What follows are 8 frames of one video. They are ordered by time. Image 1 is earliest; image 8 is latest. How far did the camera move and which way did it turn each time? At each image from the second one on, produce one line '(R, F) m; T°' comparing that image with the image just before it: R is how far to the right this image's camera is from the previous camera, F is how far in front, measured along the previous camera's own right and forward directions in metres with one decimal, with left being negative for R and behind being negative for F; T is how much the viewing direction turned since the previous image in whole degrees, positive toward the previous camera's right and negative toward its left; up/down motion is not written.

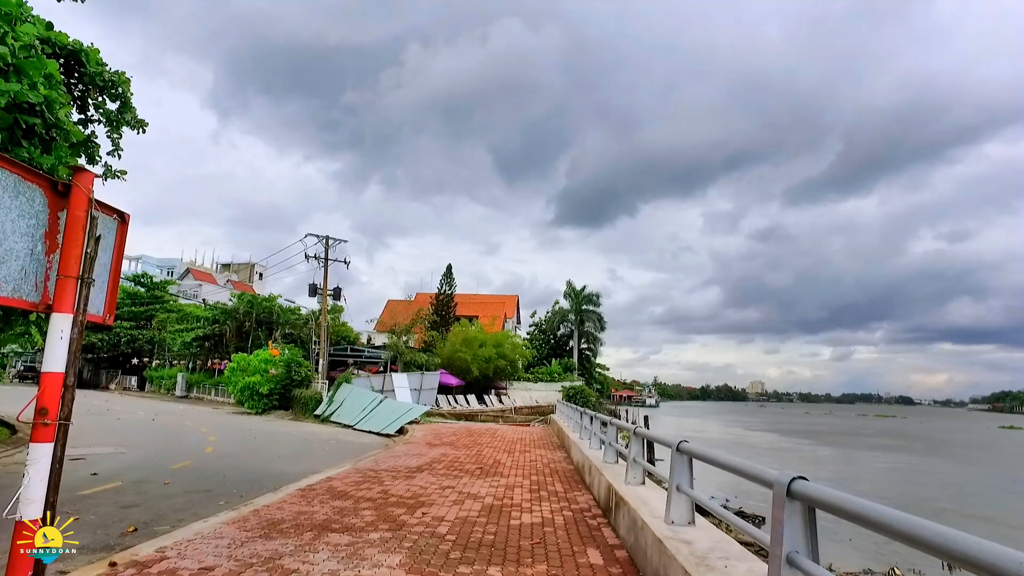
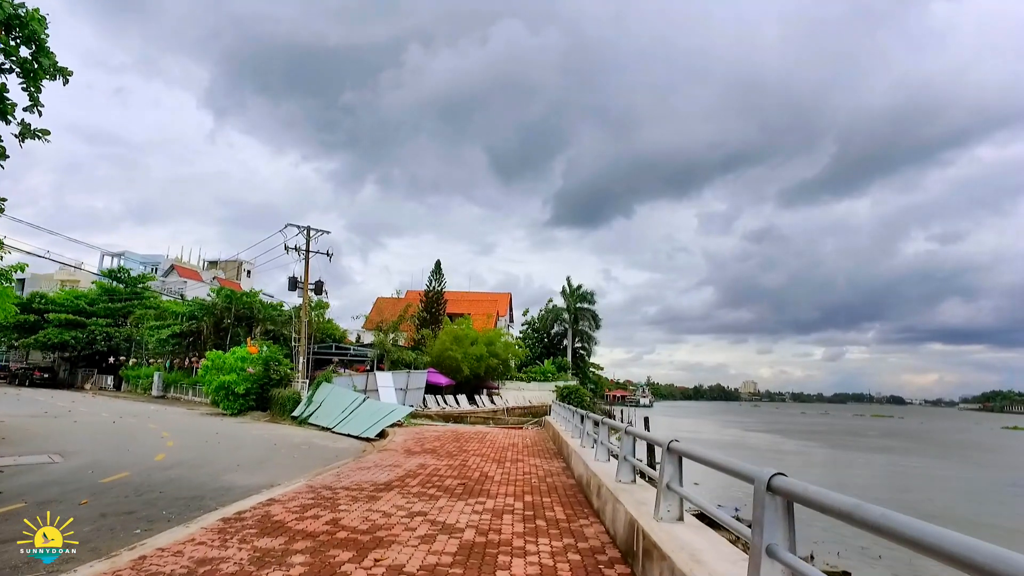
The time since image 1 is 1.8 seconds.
(0.0, +1.5) m; +1°
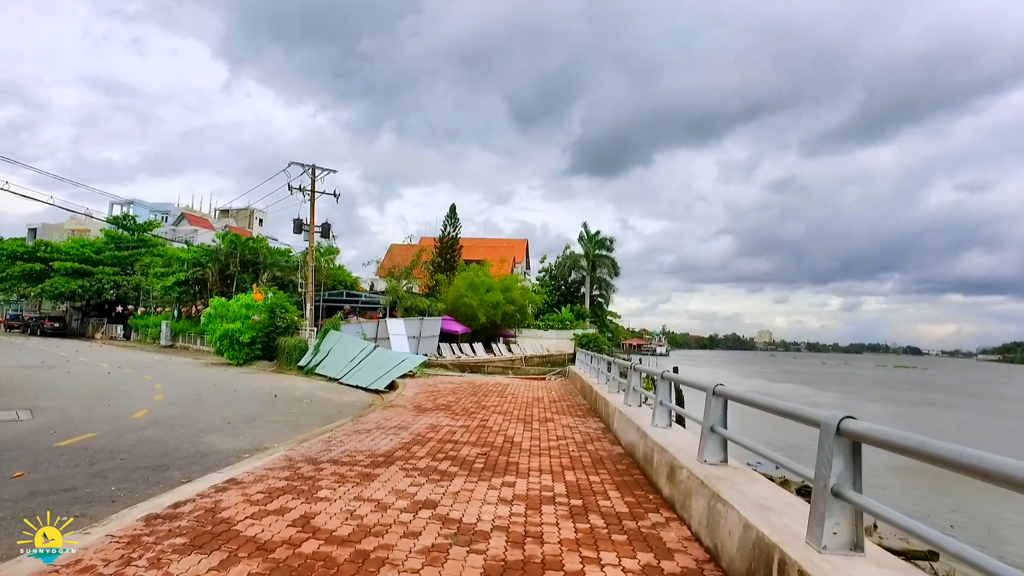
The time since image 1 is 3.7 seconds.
(-0.1, +1.6) m; -1°
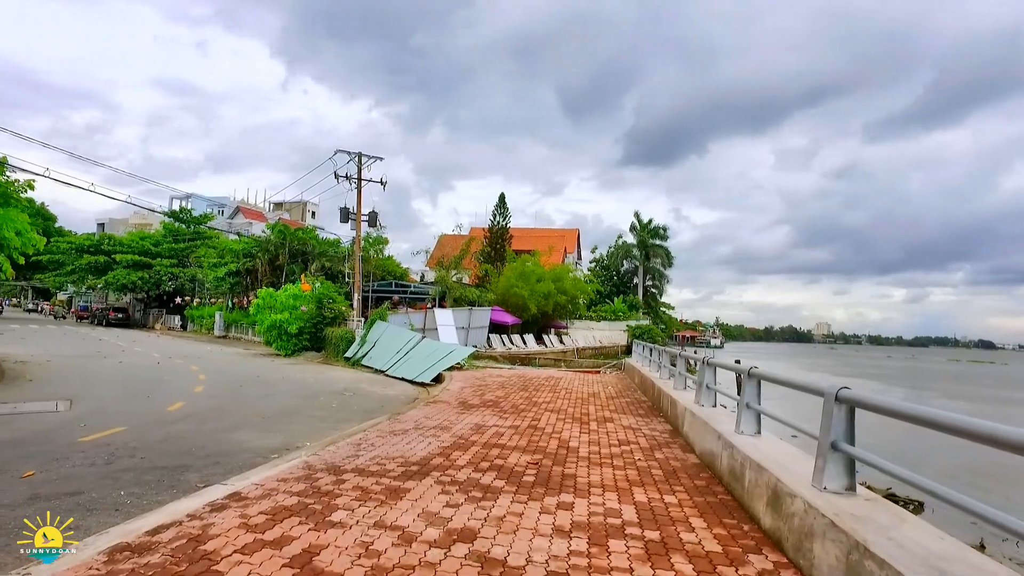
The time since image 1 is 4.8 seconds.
(0.0, +0.8) m; -4°
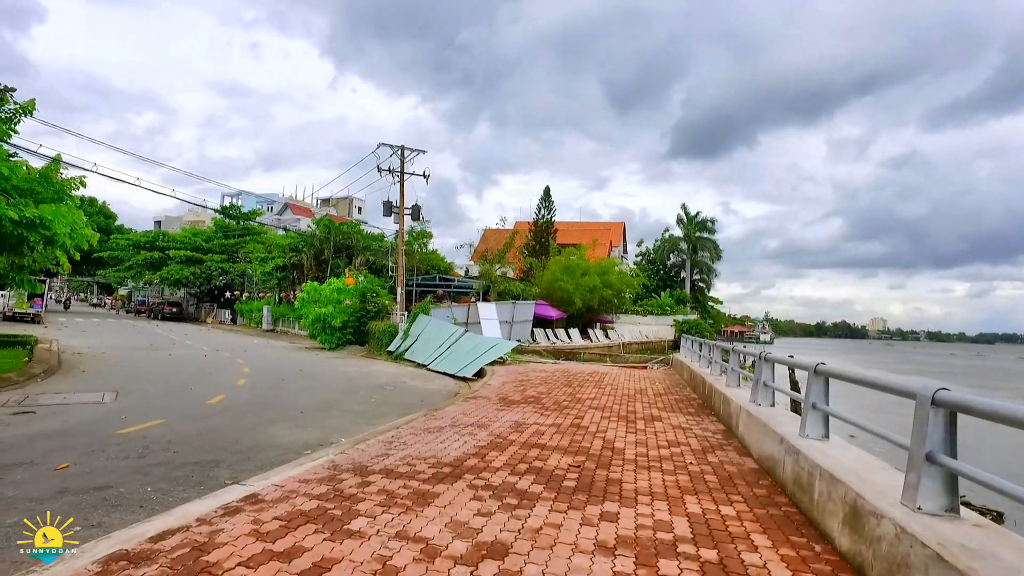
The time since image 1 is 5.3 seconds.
(0.0, +0.4) m; -4°
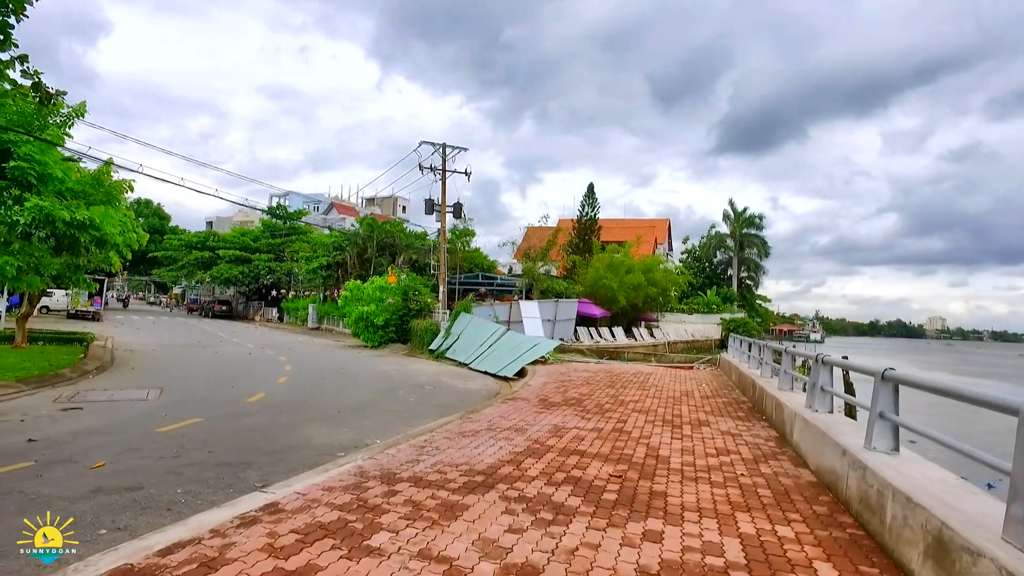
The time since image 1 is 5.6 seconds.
(0.0, +0.3) m; -4°
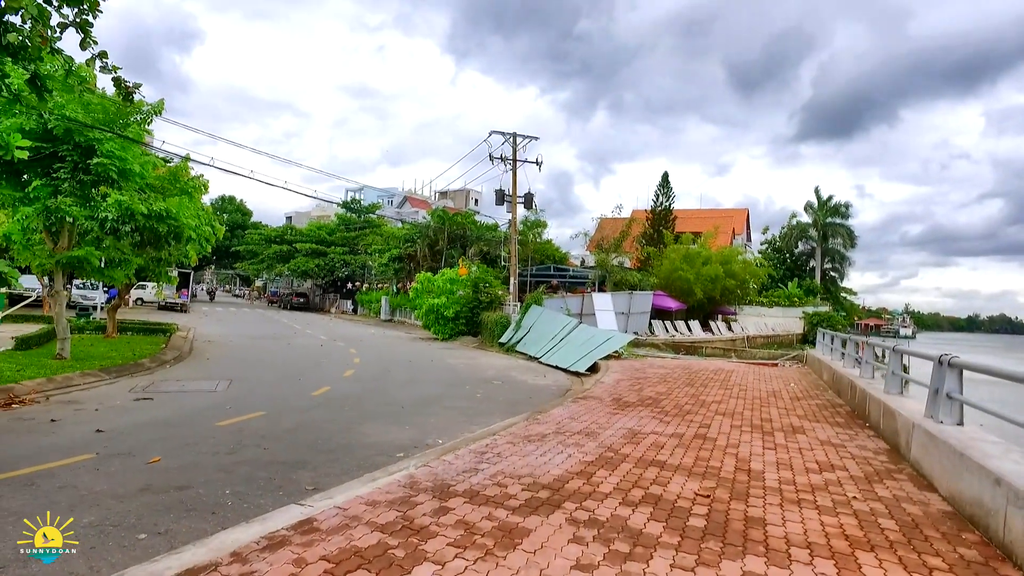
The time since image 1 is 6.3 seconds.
(0.0, +0.5) m; -6°
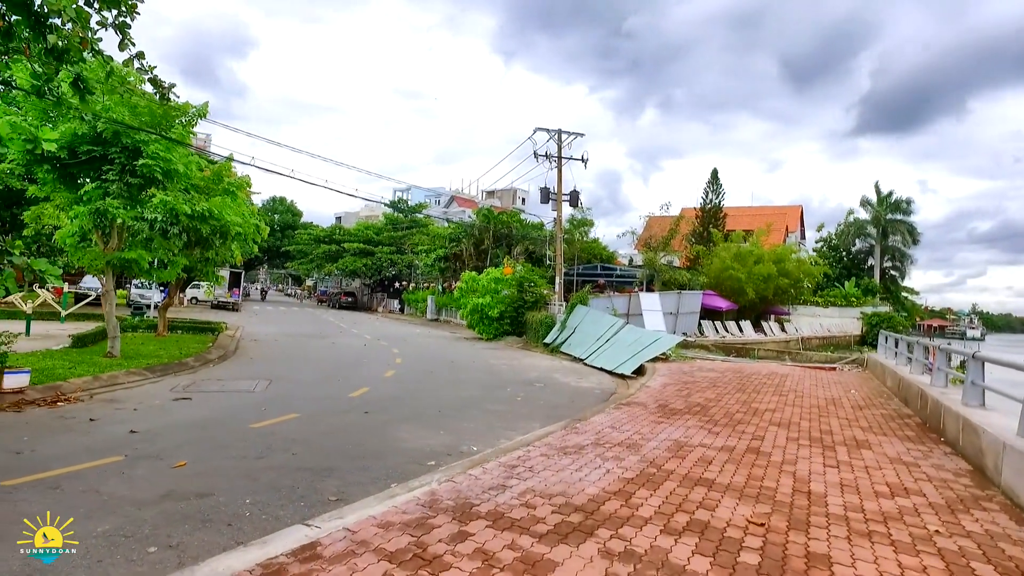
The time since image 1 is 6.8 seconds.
(+0.1, +0.3) m; -4°
